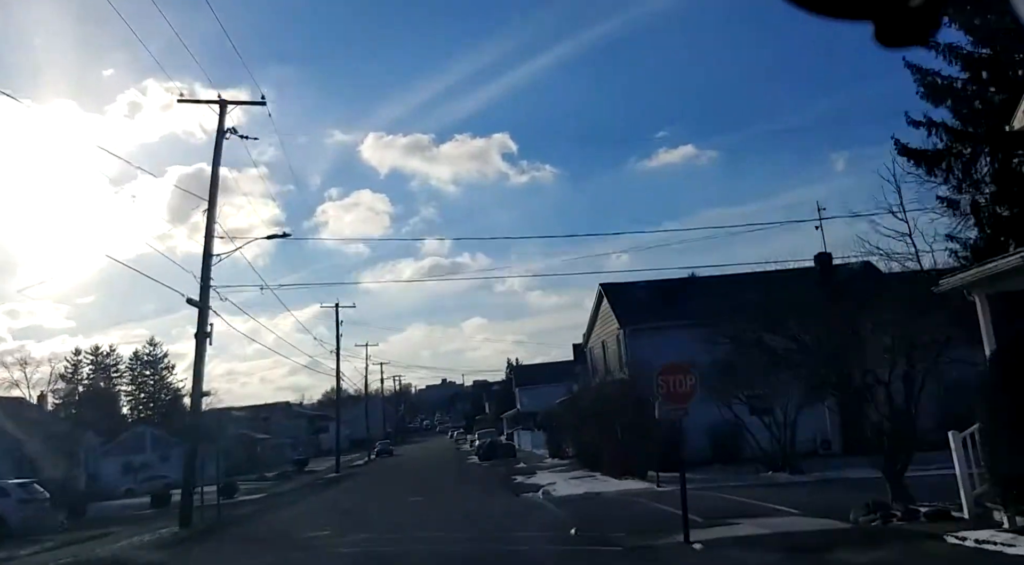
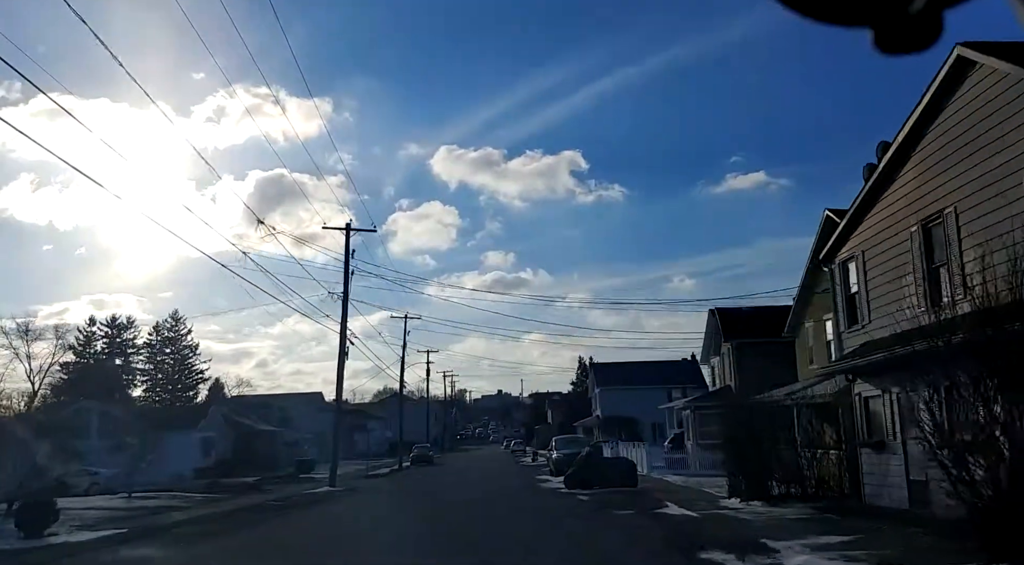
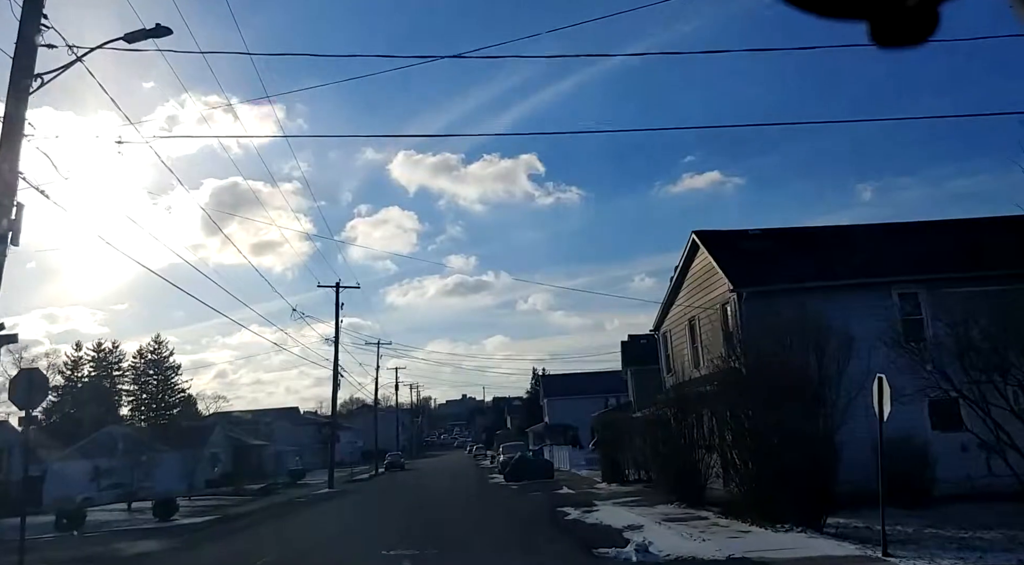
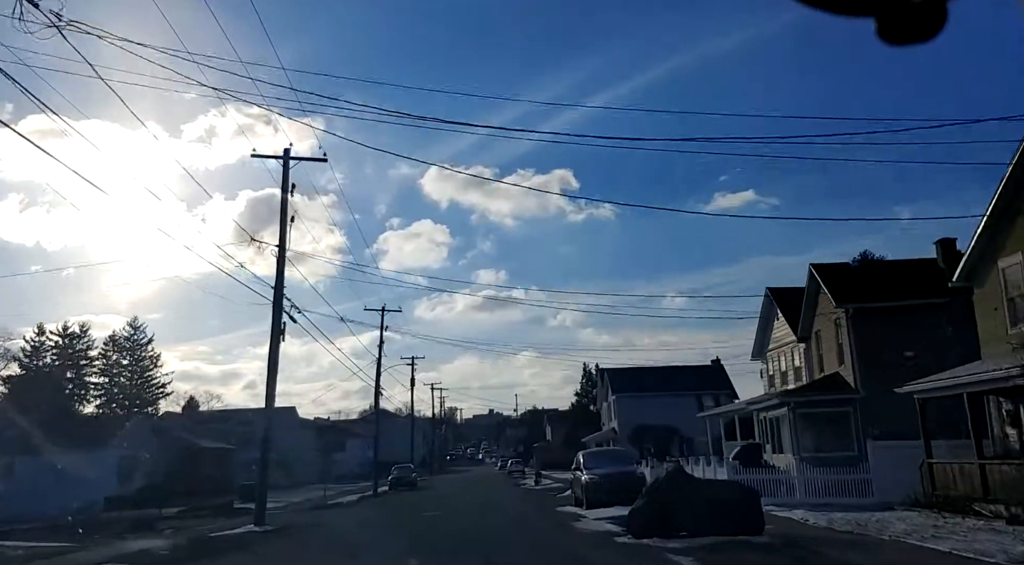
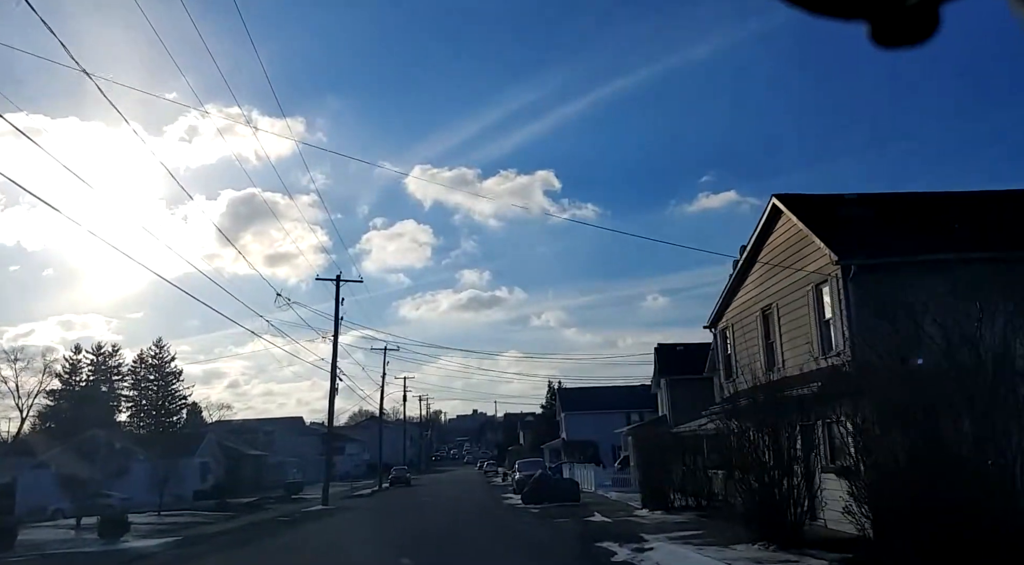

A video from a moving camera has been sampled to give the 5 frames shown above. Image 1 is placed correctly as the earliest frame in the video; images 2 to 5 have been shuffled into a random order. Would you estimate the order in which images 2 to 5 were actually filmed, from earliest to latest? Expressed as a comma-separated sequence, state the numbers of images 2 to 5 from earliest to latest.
3, 5, 2, 4
